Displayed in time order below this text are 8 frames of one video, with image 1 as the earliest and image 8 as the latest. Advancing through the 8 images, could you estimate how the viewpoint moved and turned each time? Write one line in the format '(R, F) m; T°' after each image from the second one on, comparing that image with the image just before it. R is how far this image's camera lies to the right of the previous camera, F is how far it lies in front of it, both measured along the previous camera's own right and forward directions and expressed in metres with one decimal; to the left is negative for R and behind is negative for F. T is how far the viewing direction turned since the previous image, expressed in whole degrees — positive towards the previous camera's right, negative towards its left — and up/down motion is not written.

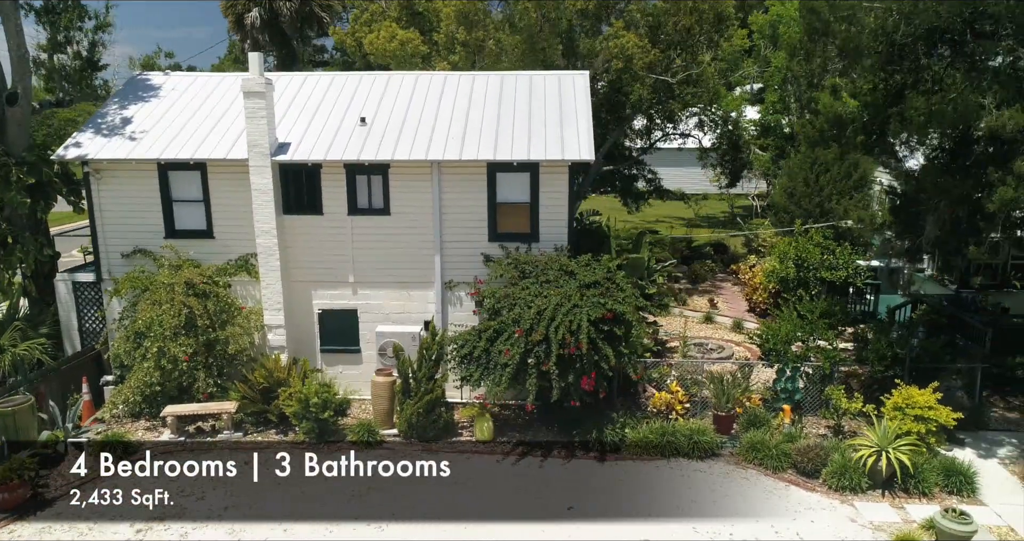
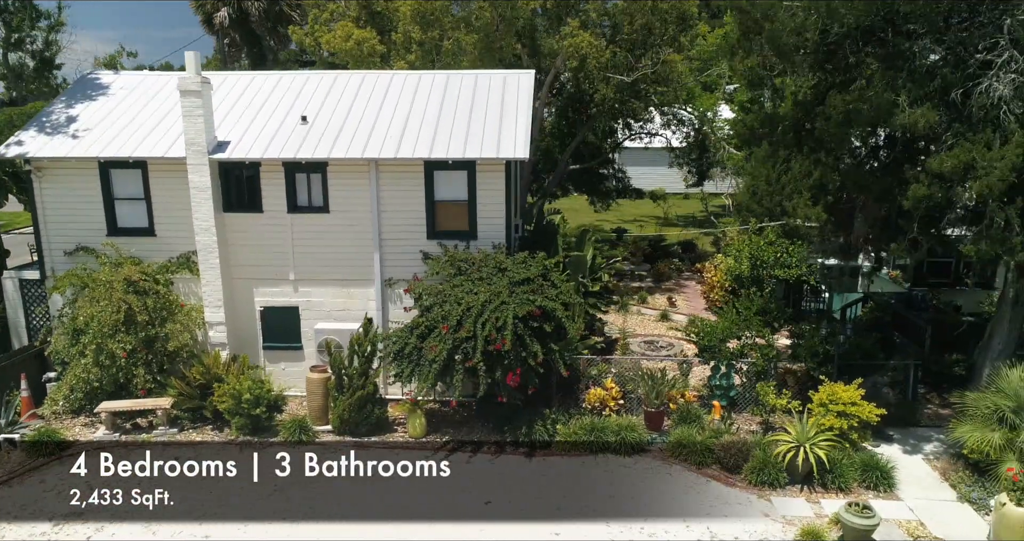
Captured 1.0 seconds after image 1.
(+1.2, -0.1) m; 0°
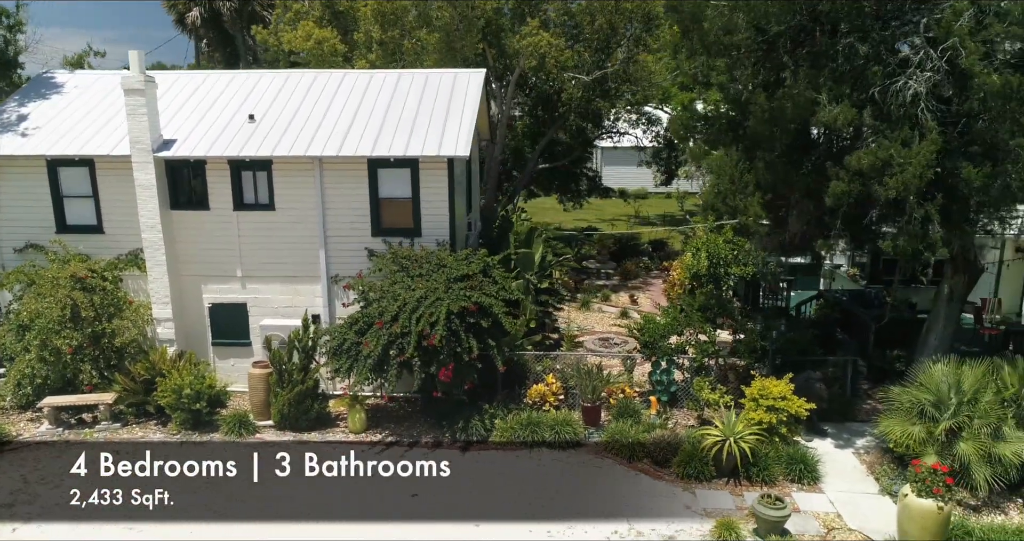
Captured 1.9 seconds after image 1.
(+1.1, -0.1) m; 0°
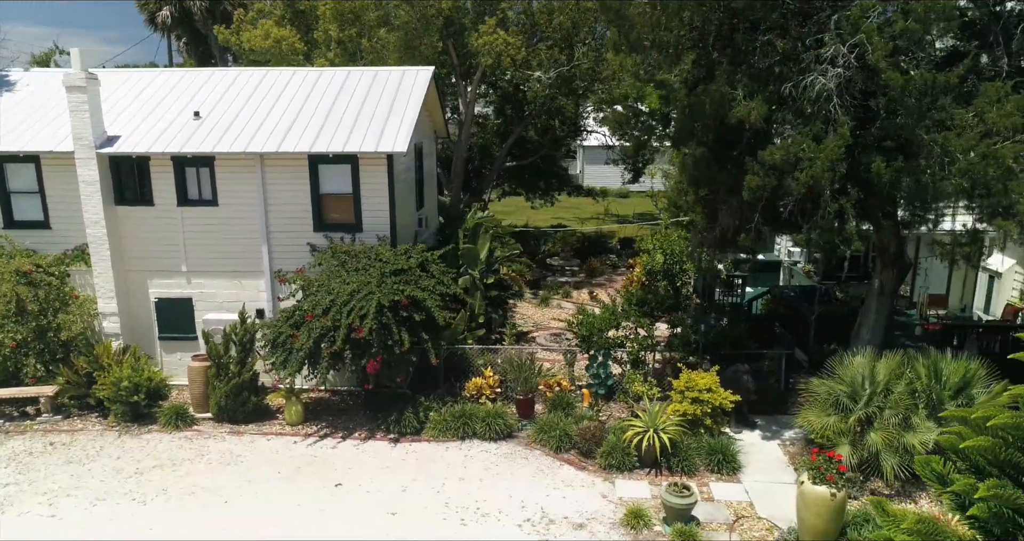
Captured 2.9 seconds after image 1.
(+1.1, -0.2) m; 0°
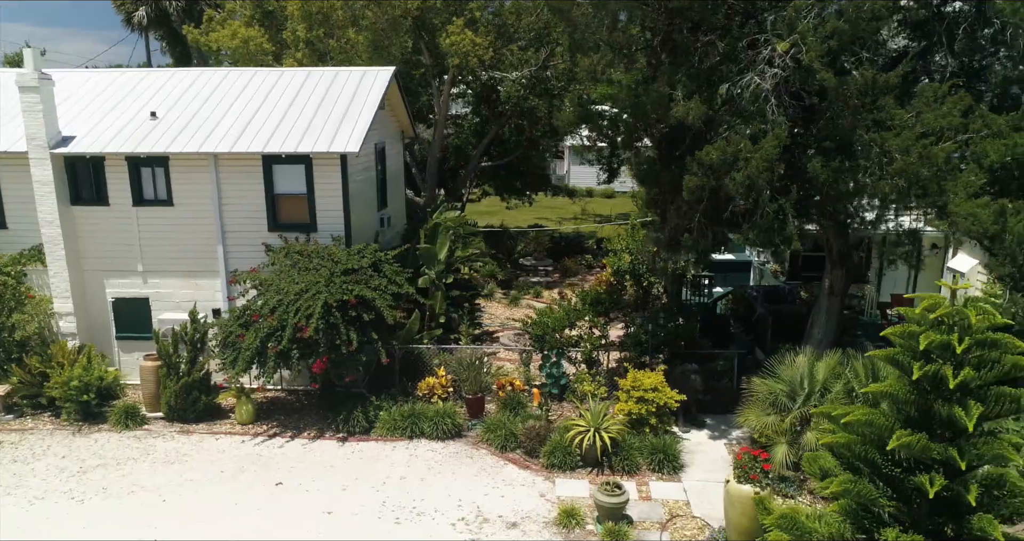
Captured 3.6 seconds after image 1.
(+0.9, 0.0) m; 0°
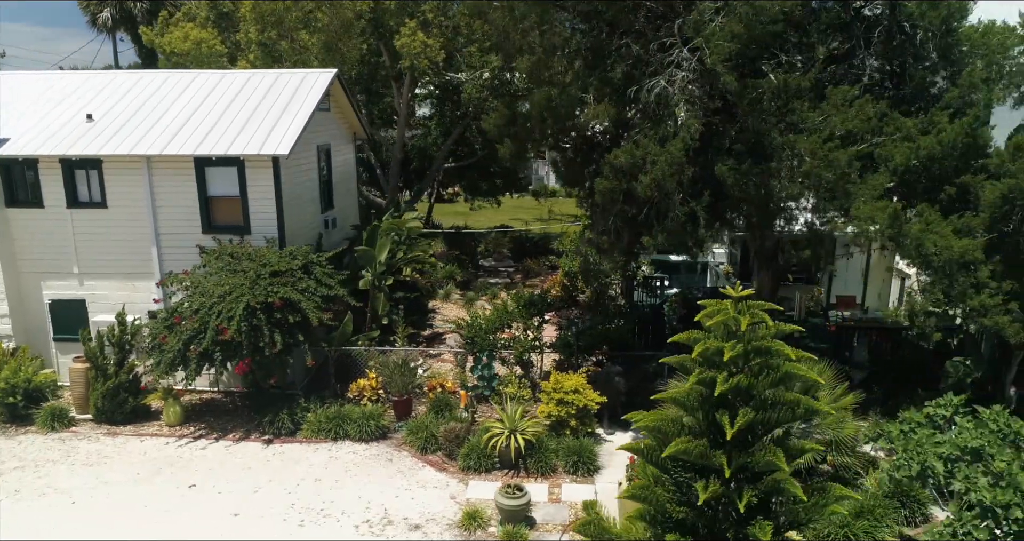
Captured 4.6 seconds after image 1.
(+1.3, 0.0) m; 0°
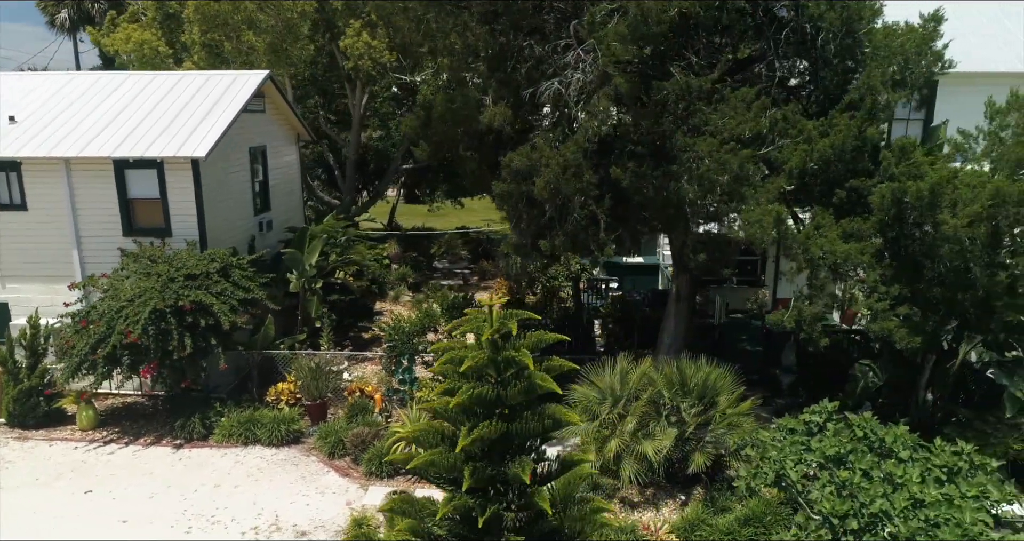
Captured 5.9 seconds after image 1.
(+1.5, +0.1) m; 0°
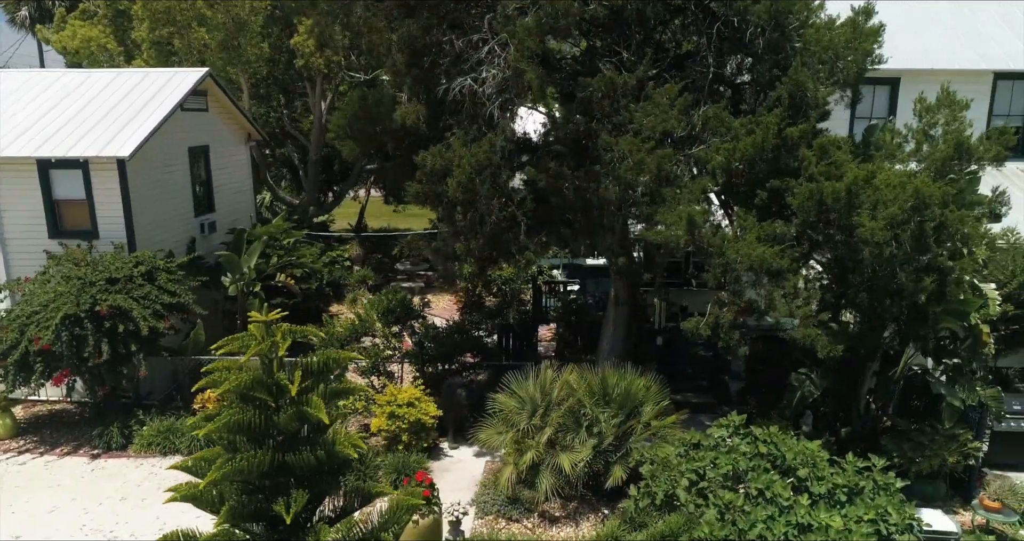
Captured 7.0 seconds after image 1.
(+1.2, +0.4) m; 0°
